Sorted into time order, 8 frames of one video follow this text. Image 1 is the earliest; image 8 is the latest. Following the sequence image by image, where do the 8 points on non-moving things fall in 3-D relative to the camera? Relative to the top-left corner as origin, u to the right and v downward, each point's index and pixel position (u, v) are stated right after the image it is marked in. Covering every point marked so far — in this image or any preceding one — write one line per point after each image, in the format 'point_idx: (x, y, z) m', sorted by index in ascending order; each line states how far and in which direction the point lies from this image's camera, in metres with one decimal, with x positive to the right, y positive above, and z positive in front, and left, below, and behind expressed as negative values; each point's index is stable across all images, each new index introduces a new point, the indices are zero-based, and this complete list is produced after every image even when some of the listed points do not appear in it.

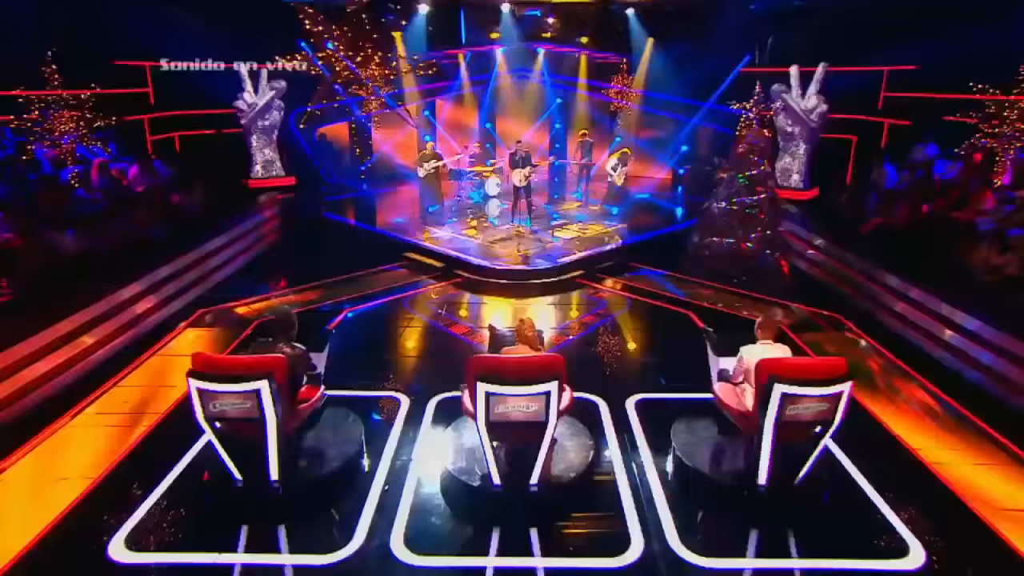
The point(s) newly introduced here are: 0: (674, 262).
0: (+1.6, +0.2, +9.1) m
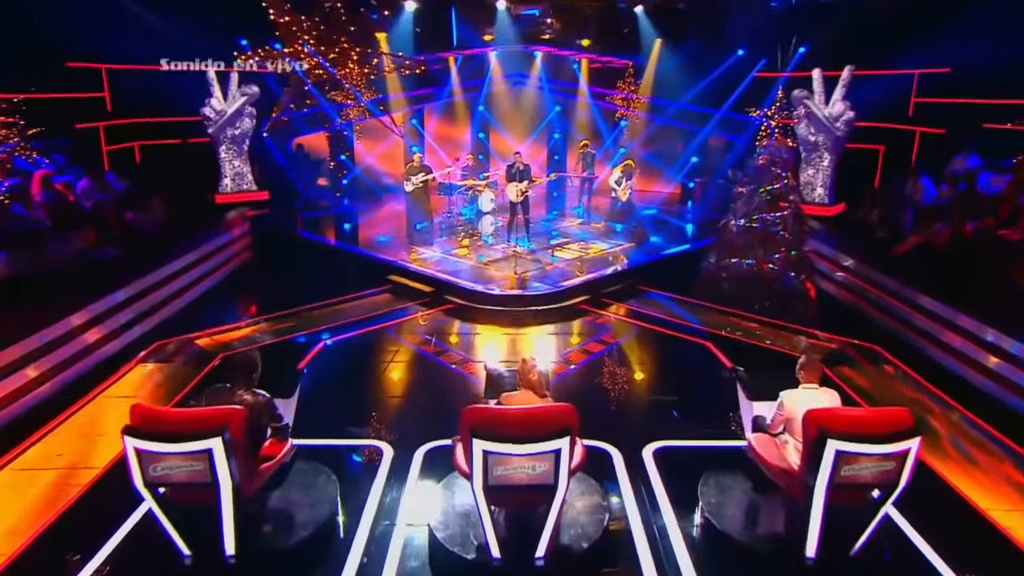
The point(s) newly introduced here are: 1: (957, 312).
0: (+1.5, 0.0, +8.2) m
1: (+3.0, -0.1, +6.5) m
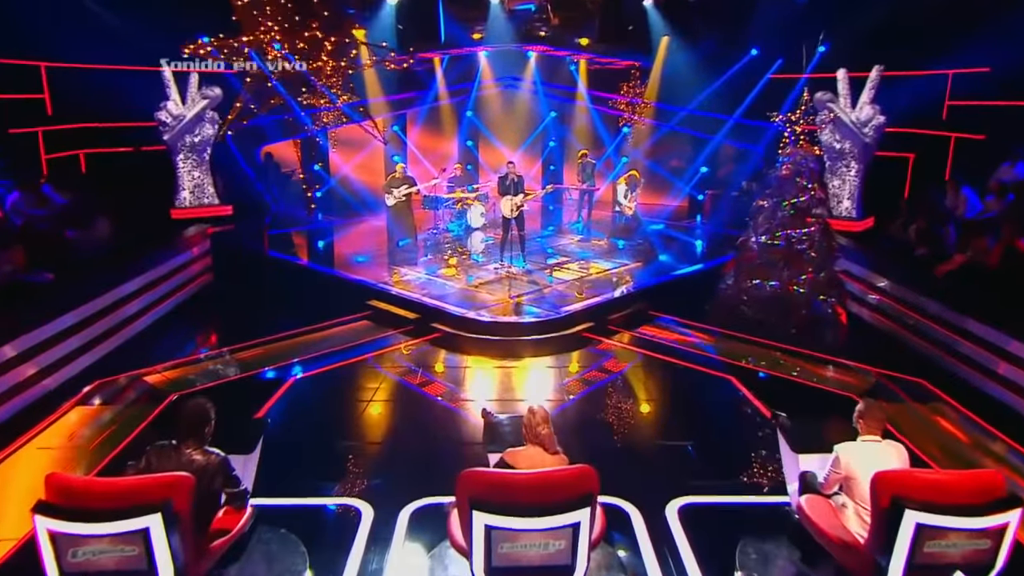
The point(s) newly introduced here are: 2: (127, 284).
0: (+1.5, -0.2, +7.4) m
1: (+3.0, -0.3, +5.7) m
2: (-3.0, 0.0, +7.3) m
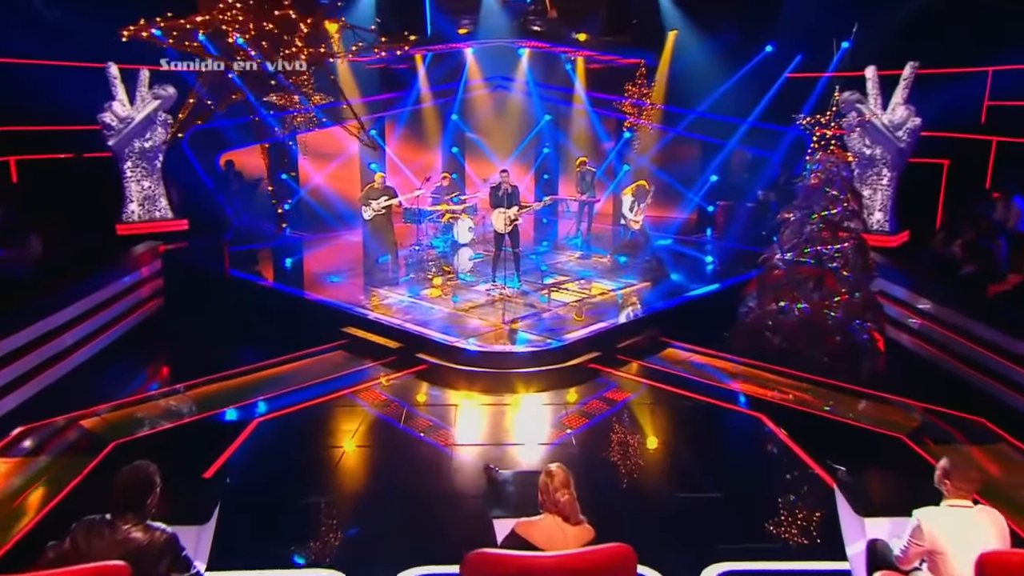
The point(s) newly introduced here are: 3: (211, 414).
0: (+1.5, -0.3, +6.6) m
1: (+3.0, -0.4, +5.0) m
2: (-3.0, -0.2, +6.4) m
3: (-1.8, -0.7, +5.6) m
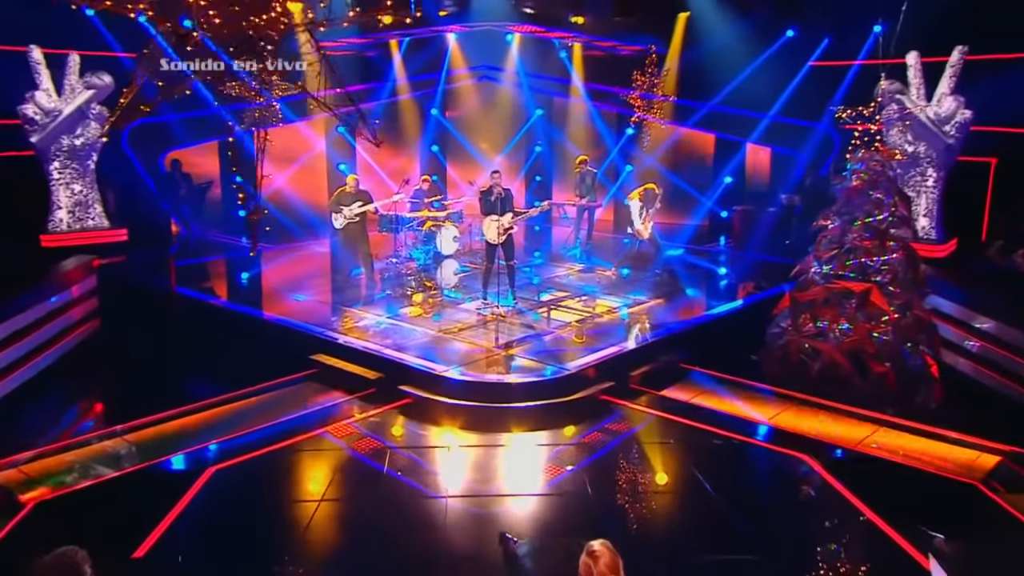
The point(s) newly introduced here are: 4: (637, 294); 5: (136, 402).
0: (+1.4, -0.4, +5.8) m
1: (+3.1, -0.5, +4.2) m
2: (-3.0, -0.3, +5.4) m
3: (-1.8, -0.9, +4.6) m
4: (+0.9, 0.0, +6.5) m
5: (-2.1, -0.6, +5.4) m
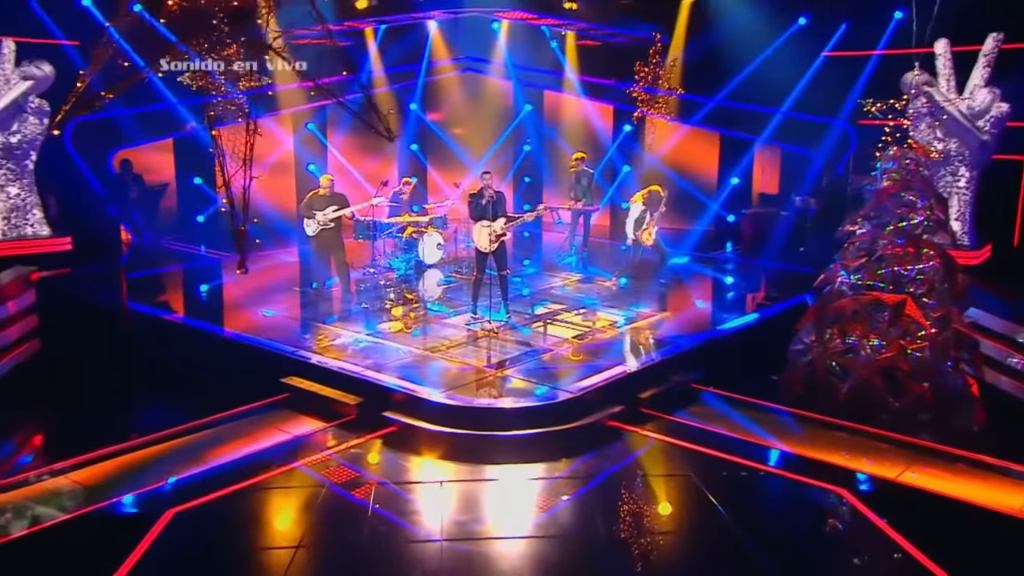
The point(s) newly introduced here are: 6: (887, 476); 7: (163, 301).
0: (+1.4, -0.5, +5.3) m
1: (+3.1, -0.6, +3.8) m
2: (-3.1, -0.4, +4.7) m
3: (-1.8, -0.9, +4.0) m
4: (+0.8, -0.1, +6.0) m
5: (-2.2, -0.7, +4.7) m
6: (+1.7, -0.8, +4.1) m
7: (-2.4, -0.1, +6.5) m
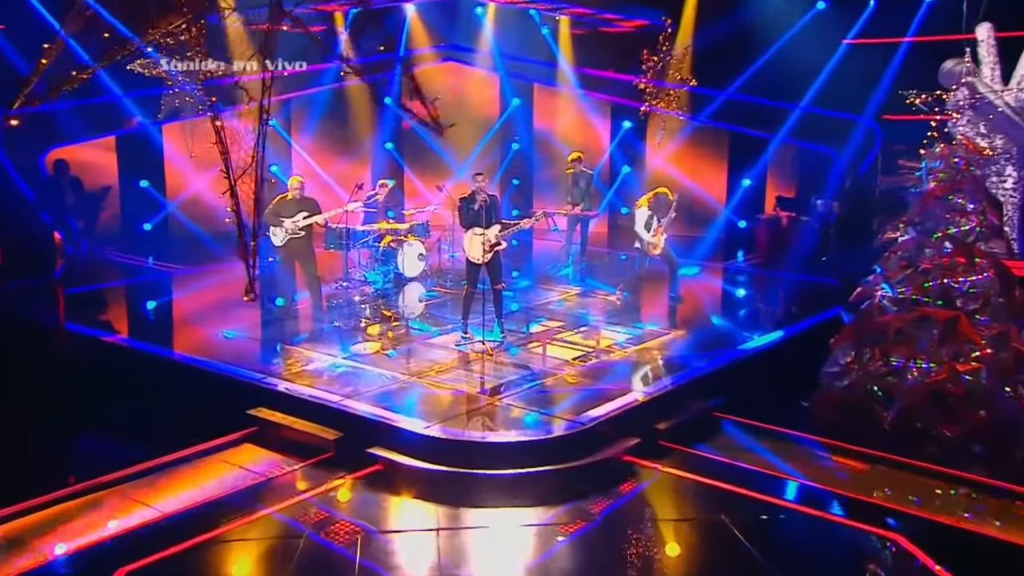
0: (+1.4, -0.6, +4.7) m
1: (+3.1, -0.6, +3.3) m
2: (-3.1, -0.5, +4.0) m
3: (-1.7, -1.0, +3.3) m
4: (+0.7, -0.2, +5.4) m
5: (-2.2, -0.8, +4.0) m
6: (+1.7, -0.9, +3.5) m
7: (-2.5, -0.2, +5.8) m
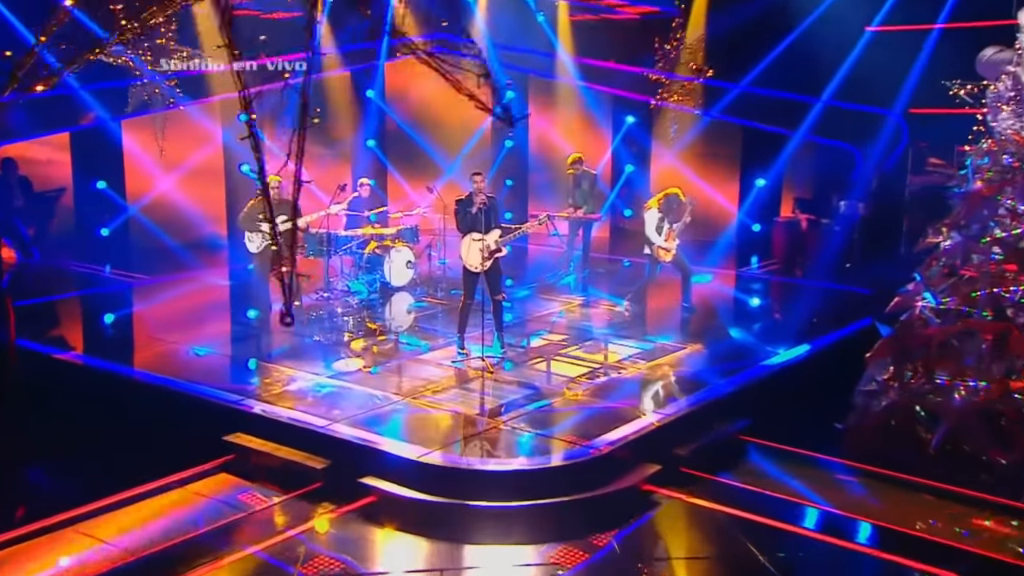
0: (+1.4, -0.6, +4.3) m
1: (+3.2, -0.7, +2.9) m
2: (-3.0, -0.5, +3.4) m
3: (-1.7, -1.1, +2.8) m
4: (+0.7, -0.2, +5.0) m
5: (-2.1, -0.9, +3.5) m
6: (+1.8, -0.9, +3.1) m
7: (-2.5, -0.2, +5.3) m
